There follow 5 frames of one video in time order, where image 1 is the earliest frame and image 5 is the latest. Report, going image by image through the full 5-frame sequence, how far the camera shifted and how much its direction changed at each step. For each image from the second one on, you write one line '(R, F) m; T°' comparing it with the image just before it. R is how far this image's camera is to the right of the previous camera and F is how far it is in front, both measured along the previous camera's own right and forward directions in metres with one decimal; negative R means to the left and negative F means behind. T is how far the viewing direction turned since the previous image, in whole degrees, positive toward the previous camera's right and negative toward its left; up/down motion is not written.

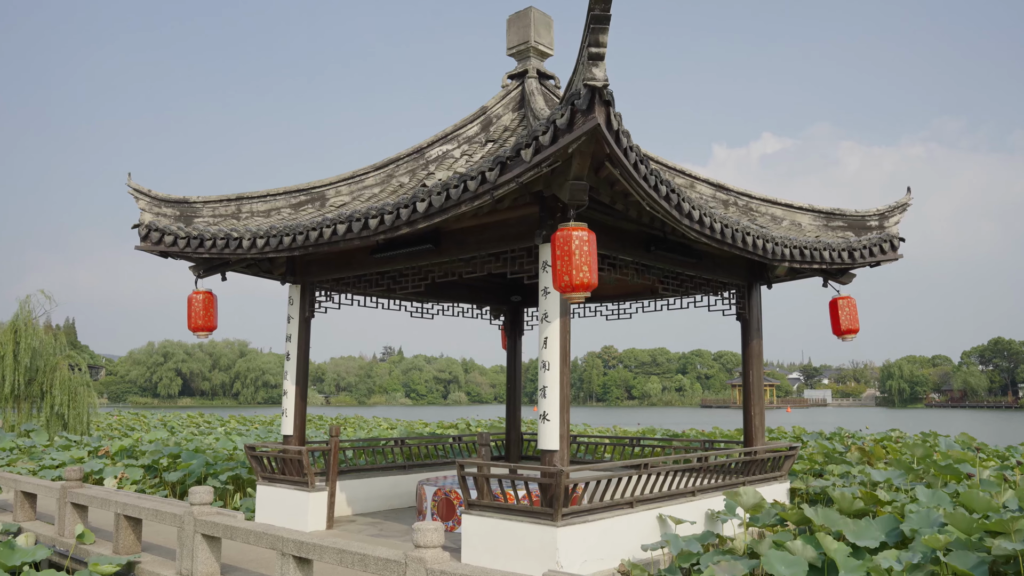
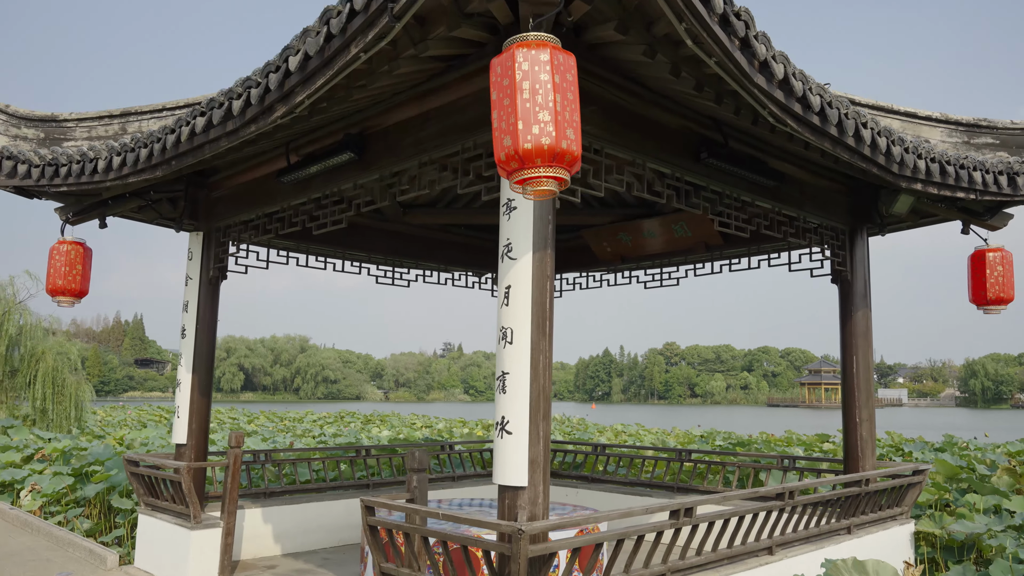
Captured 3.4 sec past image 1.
(+0.5, +2.7) m; -4°
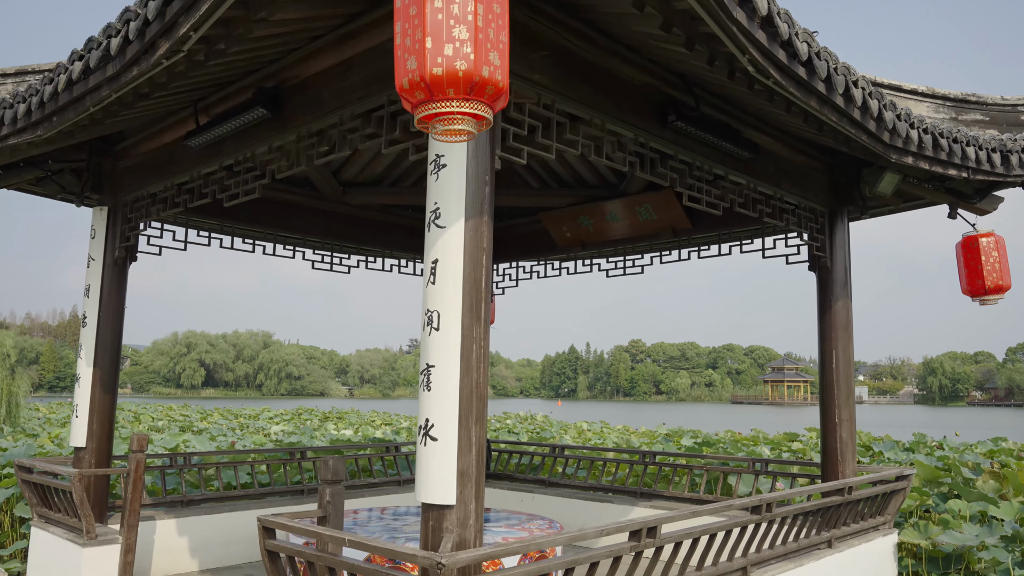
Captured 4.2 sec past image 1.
(+0.1, +0.6) m; +2°
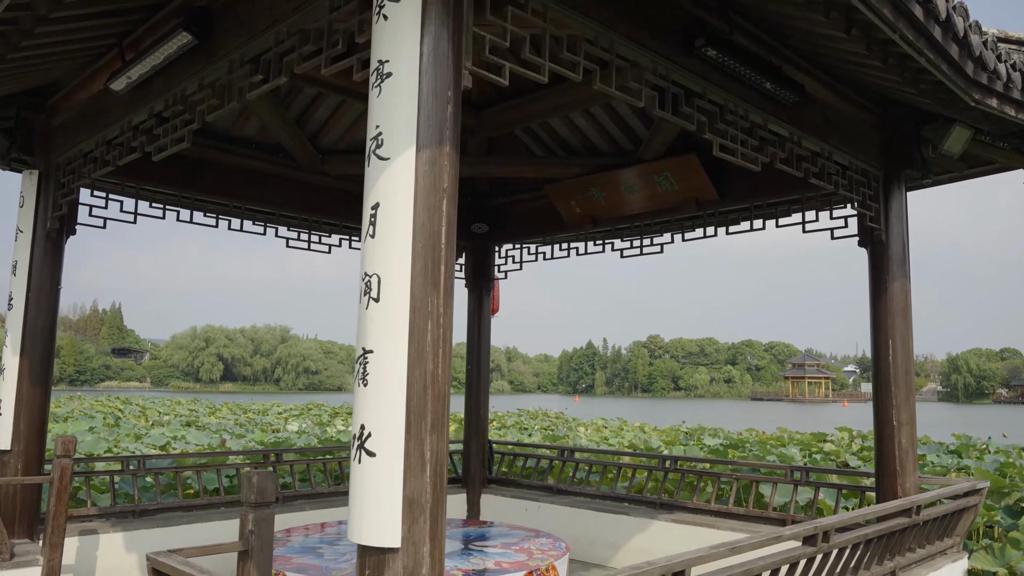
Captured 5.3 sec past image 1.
(+0.1, +0.8) m; -1°
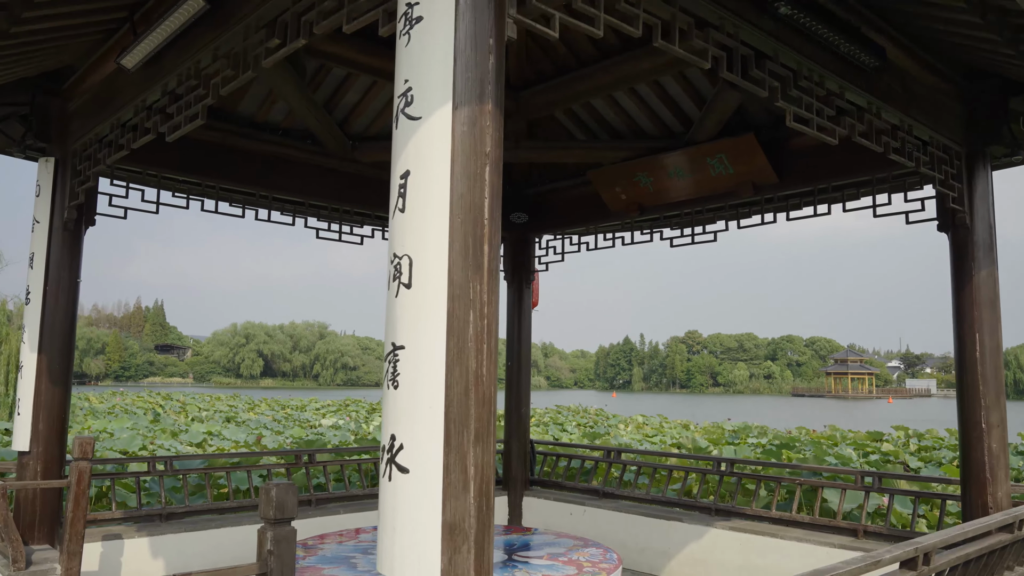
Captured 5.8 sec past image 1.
(0.0, +0.3) m; -3°
